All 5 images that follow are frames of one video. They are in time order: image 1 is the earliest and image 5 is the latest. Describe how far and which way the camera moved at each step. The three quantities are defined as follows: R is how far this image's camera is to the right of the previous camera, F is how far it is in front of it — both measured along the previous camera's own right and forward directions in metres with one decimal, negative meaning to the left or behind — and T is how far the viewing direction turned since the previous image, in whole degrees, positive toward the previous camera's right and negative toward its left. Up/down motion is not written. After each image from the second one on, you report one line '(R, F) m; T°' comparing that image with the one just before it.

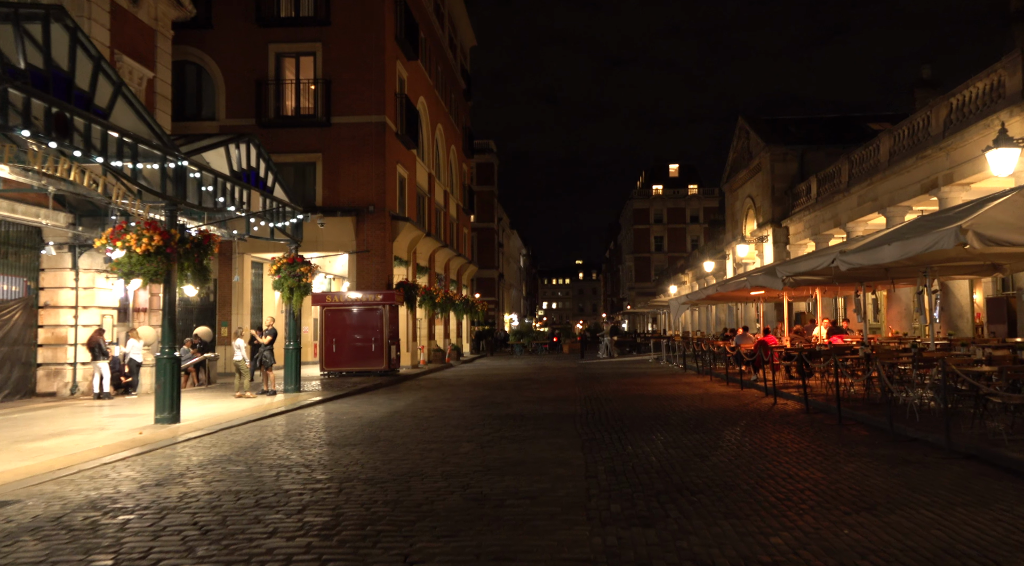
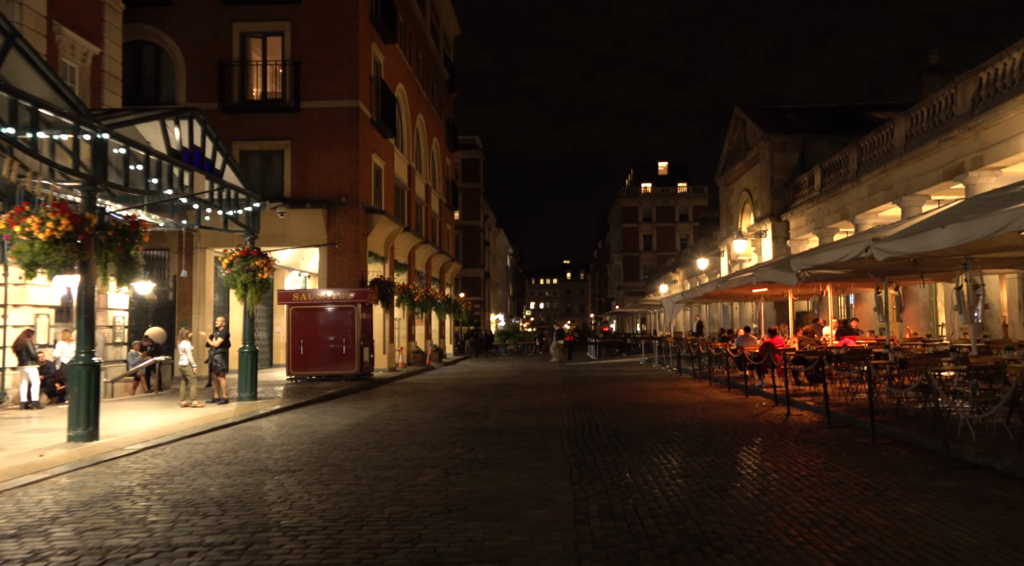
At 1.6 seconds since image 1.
(+0.2, +1.9) m; +1°
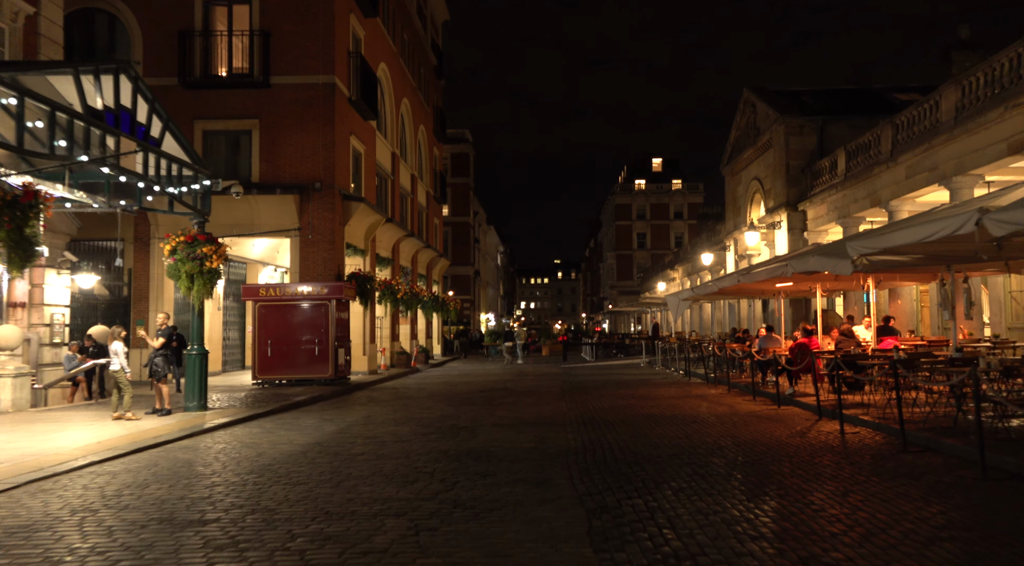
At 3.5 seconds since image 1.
(0.0, +2.5) m; +1°
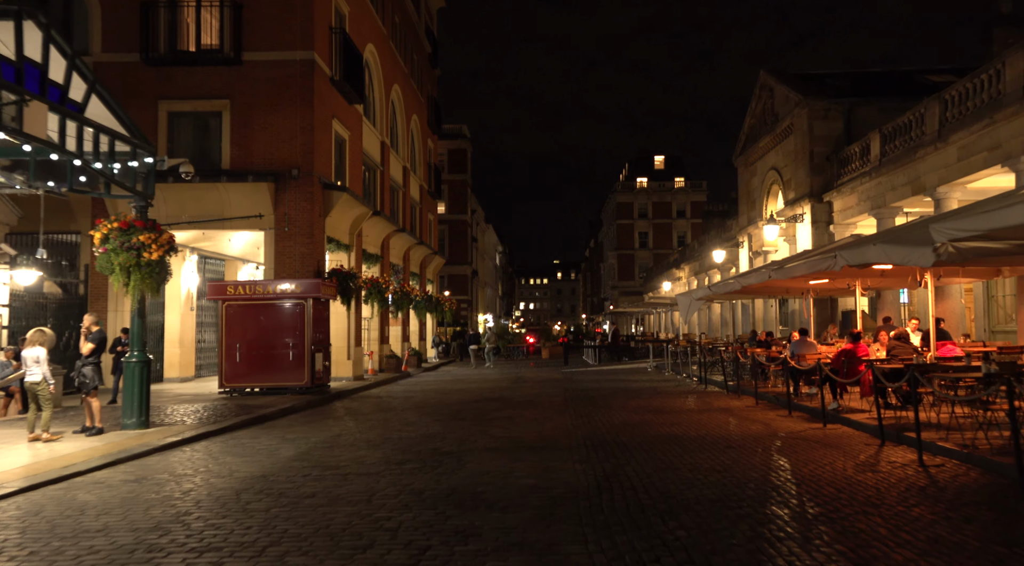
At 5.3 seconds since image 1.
(+0.1, +2.3) m; 0°
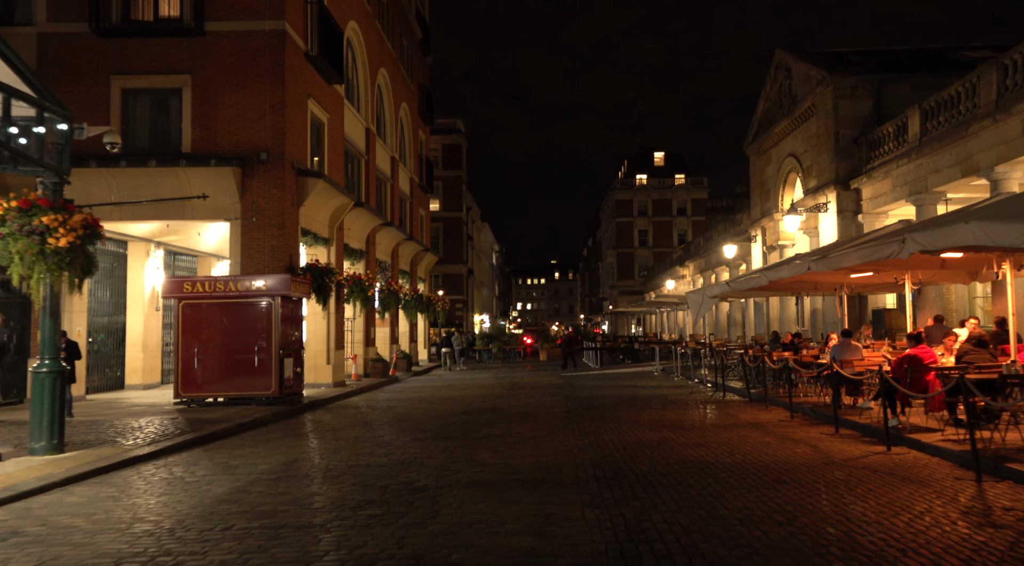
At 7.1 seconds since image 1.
(+0.1, +2.3) m; 0°
